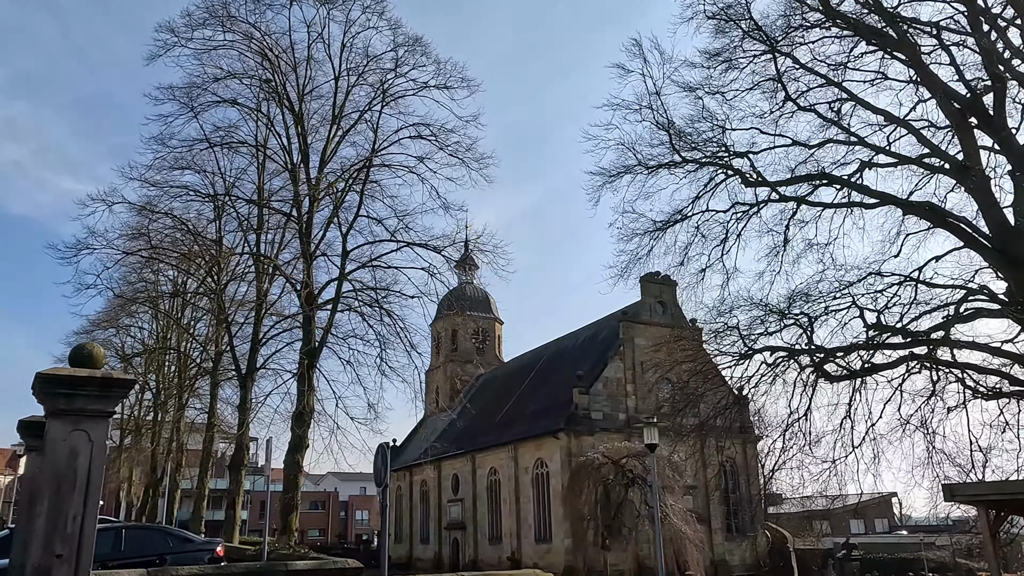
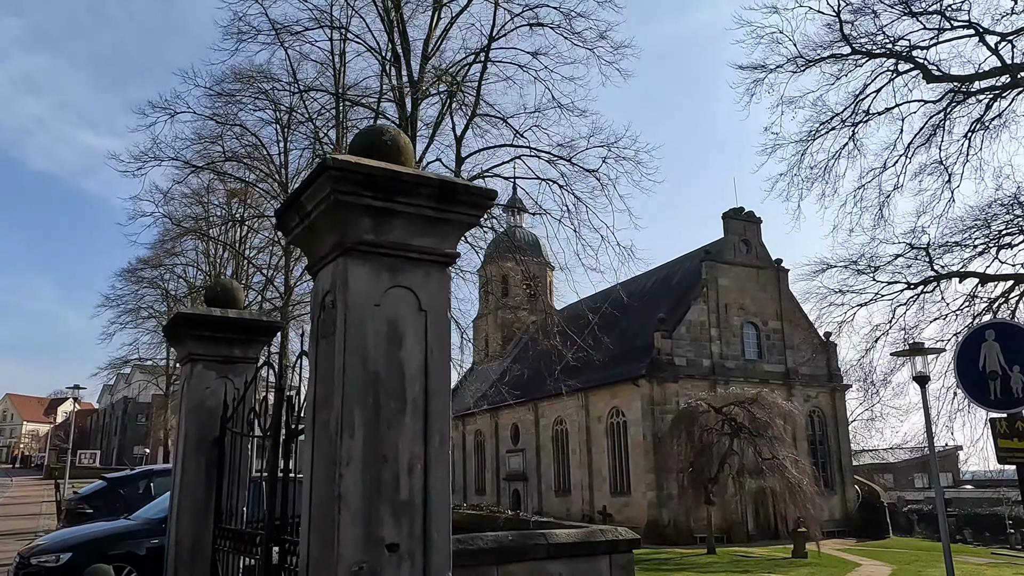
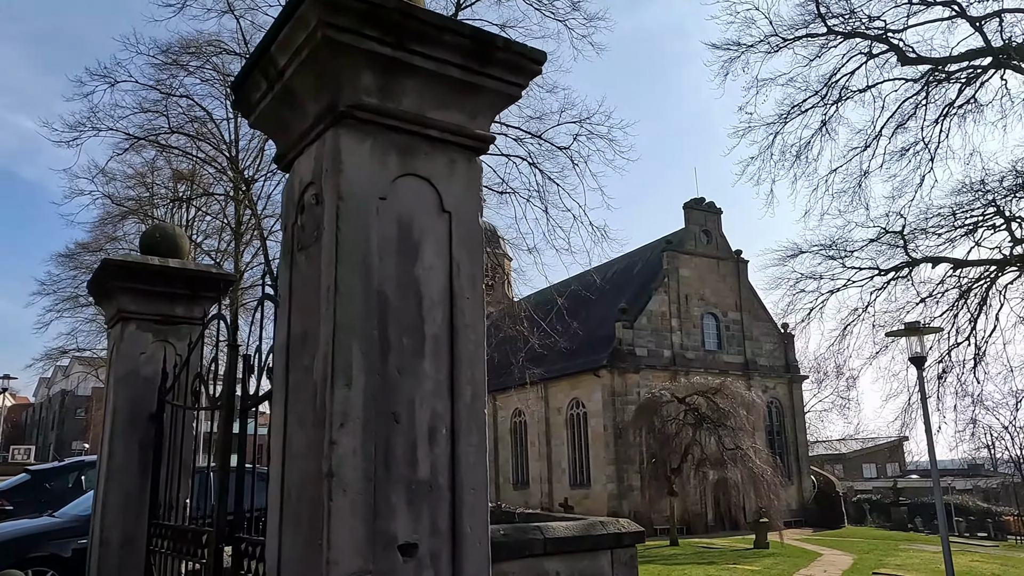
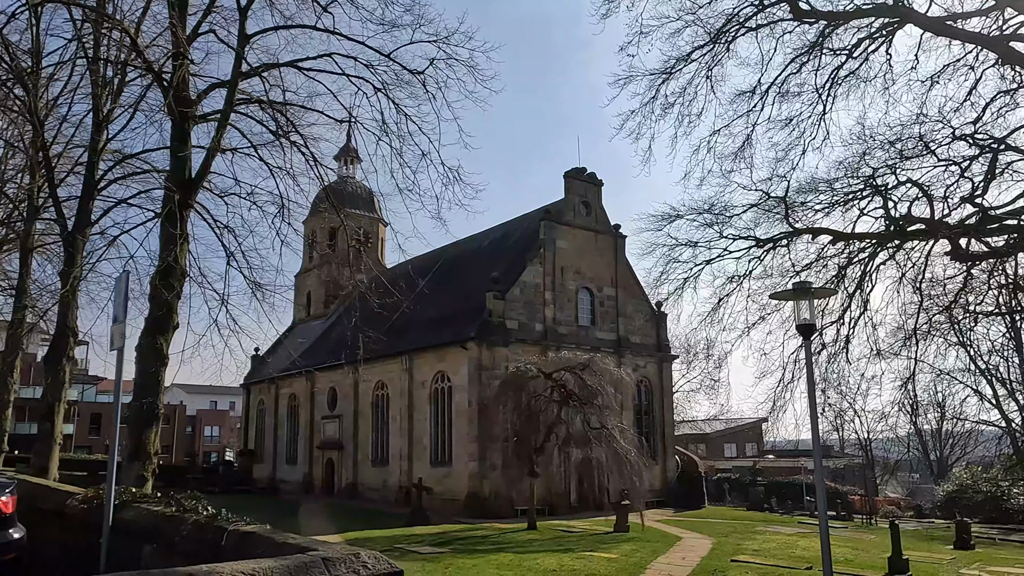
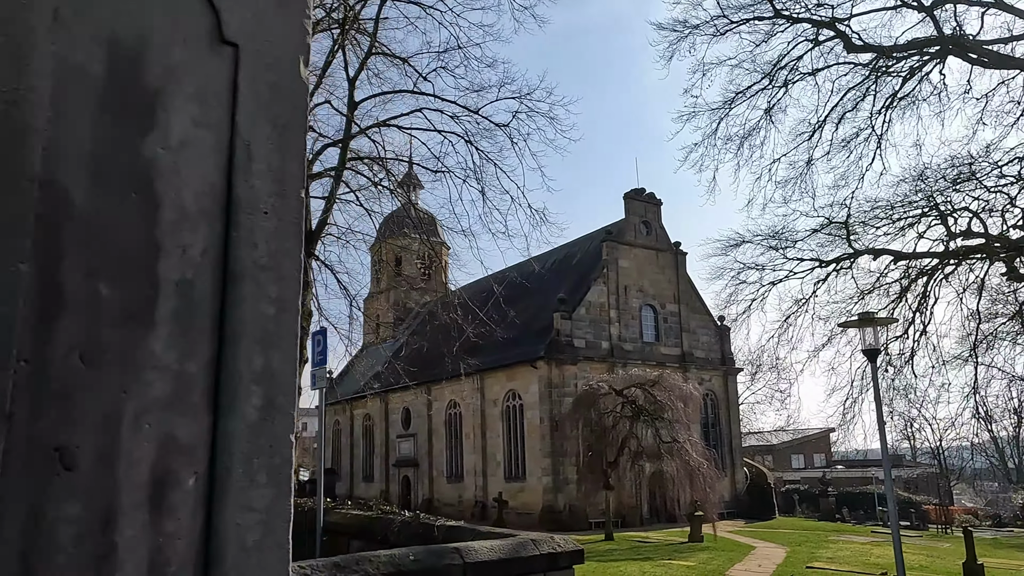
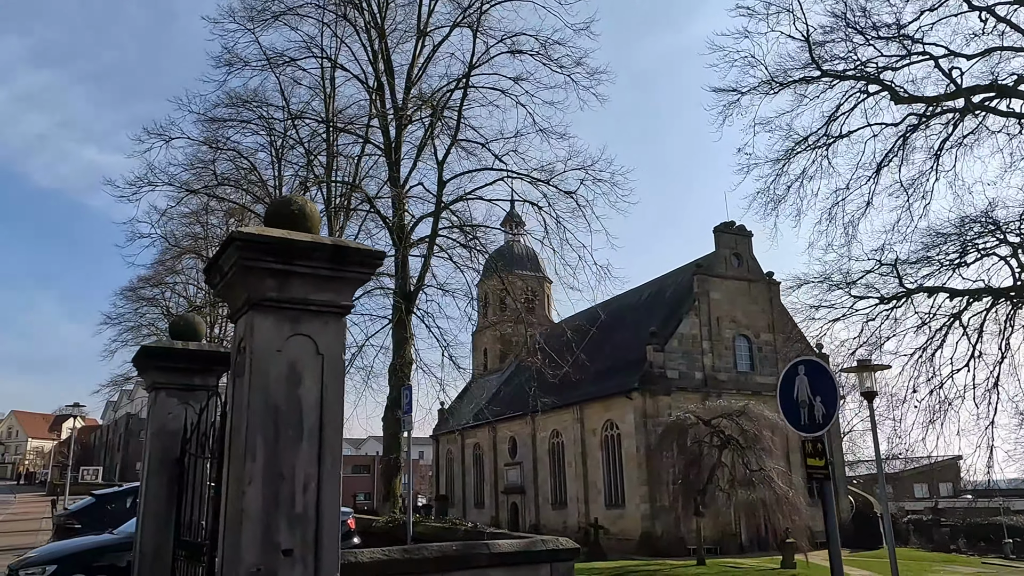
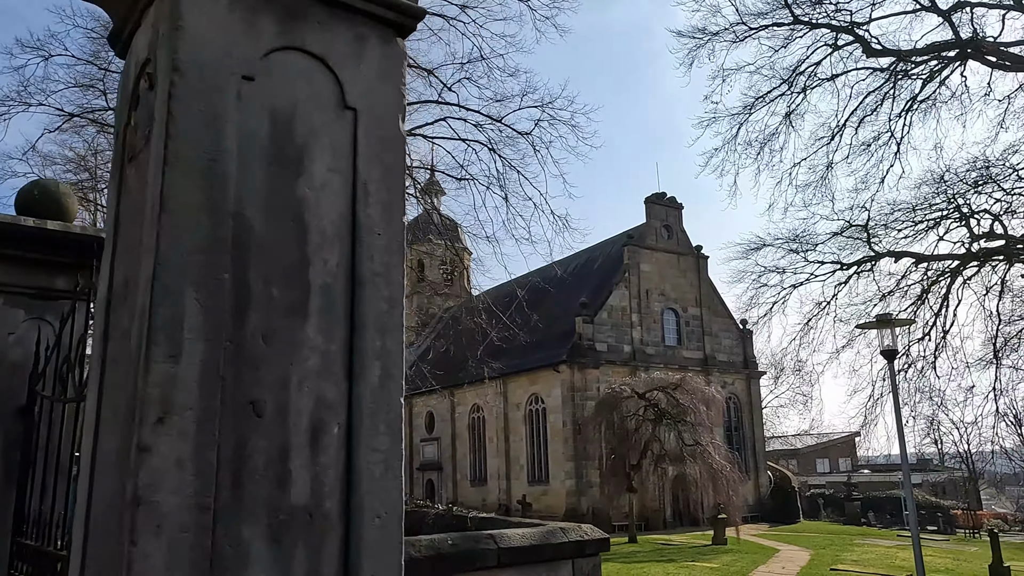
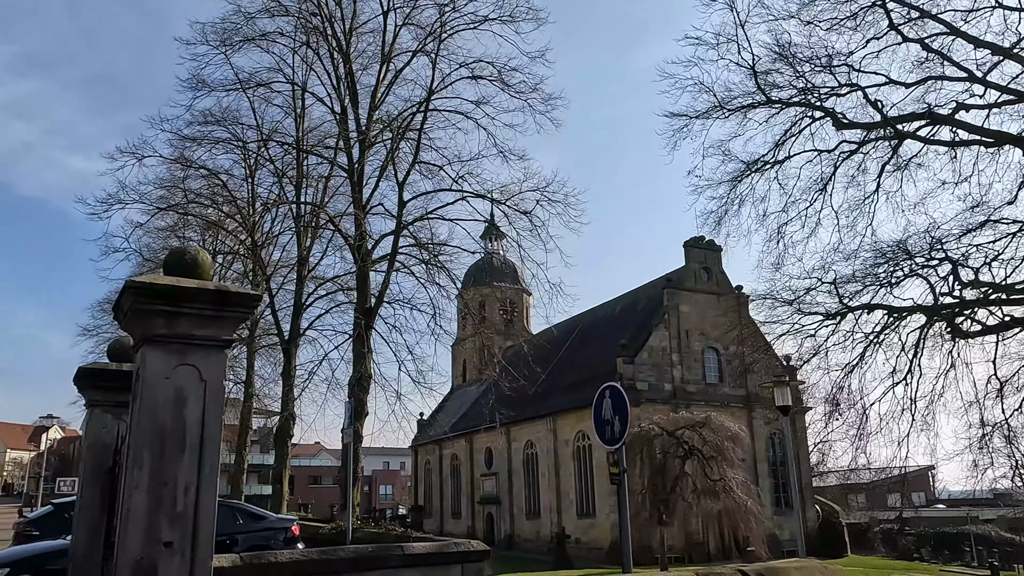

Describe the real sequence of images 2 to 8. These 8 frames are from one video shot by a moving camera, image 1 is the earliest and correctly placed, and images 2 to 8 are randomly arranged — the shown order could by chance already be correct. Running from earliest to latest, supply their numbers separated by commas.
8, 6, 2, 3, 7, 5, 4
